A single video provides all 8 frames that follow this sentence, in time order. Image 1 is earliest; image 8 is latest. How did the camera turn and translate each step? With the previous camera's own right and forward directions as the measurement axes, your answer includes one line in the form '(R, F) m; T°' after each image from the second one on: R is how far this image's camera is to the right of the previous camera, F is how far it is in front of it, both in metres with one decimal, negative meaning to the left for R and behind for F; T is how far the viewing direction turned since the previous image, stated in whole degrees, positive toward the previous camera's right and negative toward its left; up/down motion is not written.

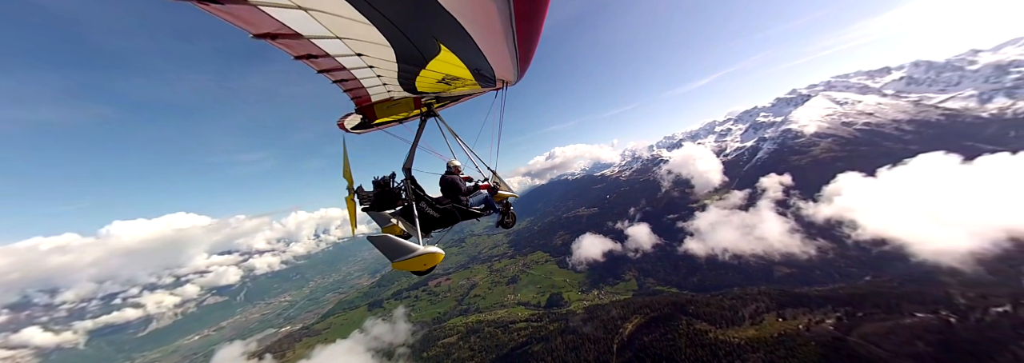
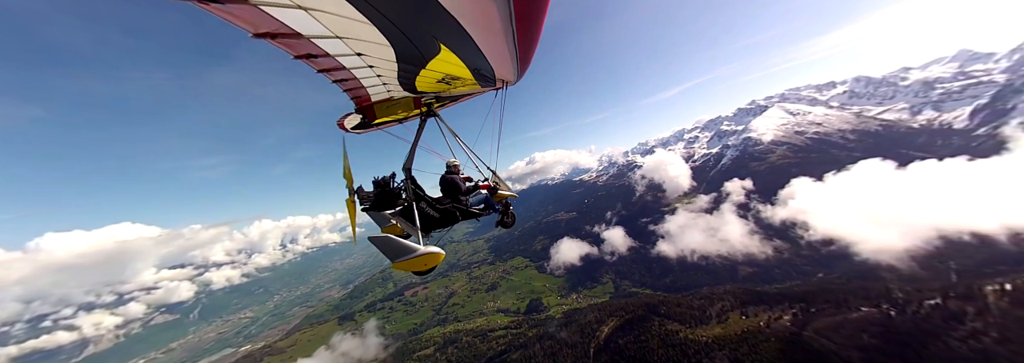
(+1.1, +0.4) m; +4°
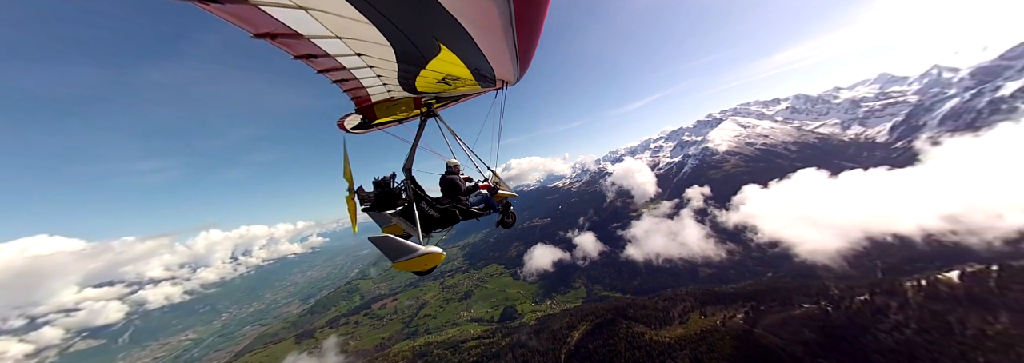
(+1.3, +0.2) m; +5°
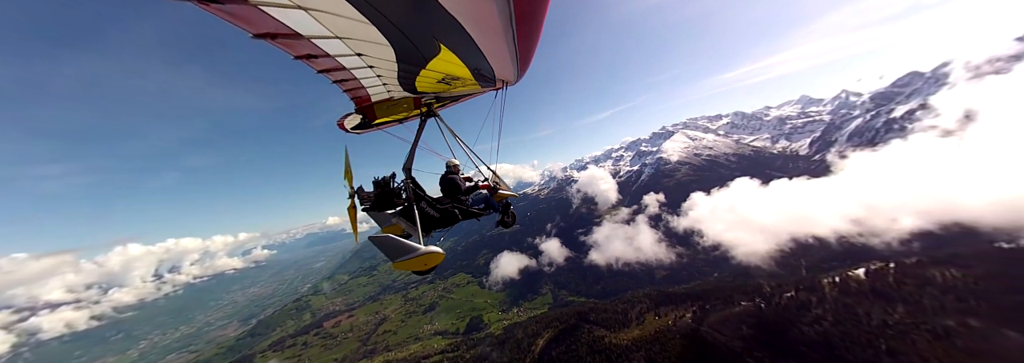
(+1.6, +0.2) m; +7°
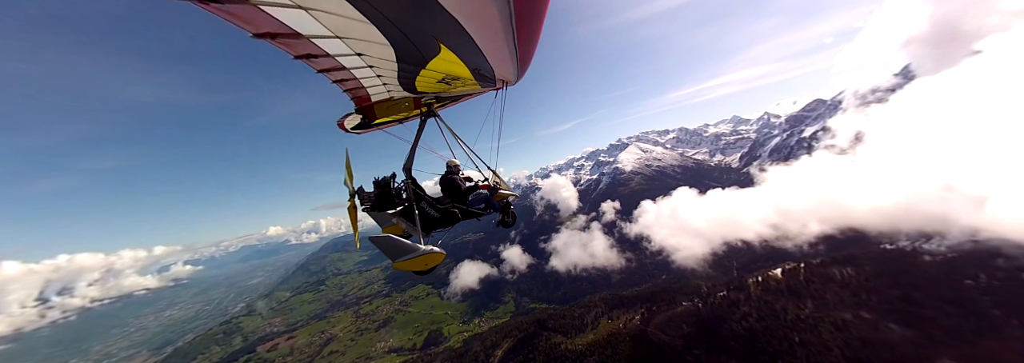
(+2.0, +0.3) m; +7°
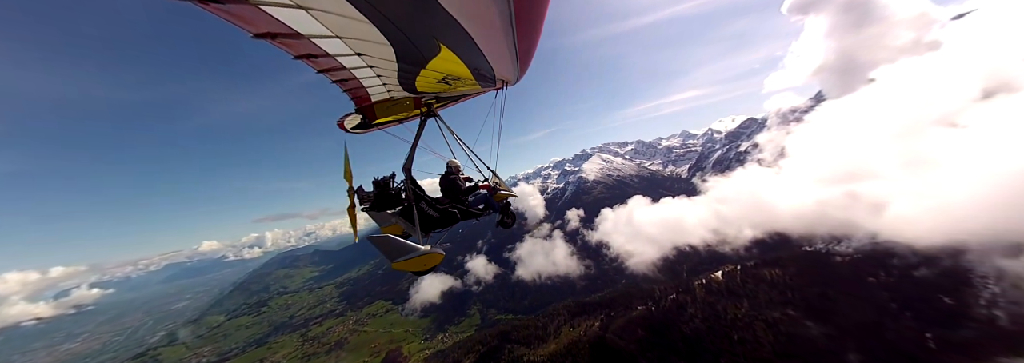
(+2.2, +0.6) m; +7°
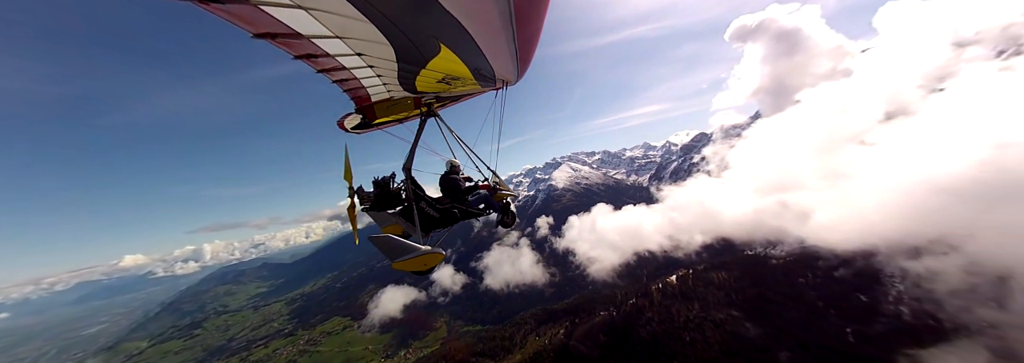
(+1.8, +0.5) m; +6°
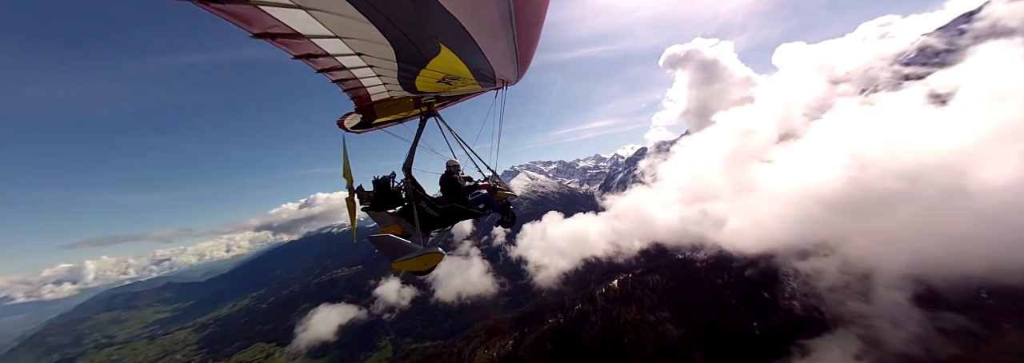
(+3.1, +0.6) m; +8°
